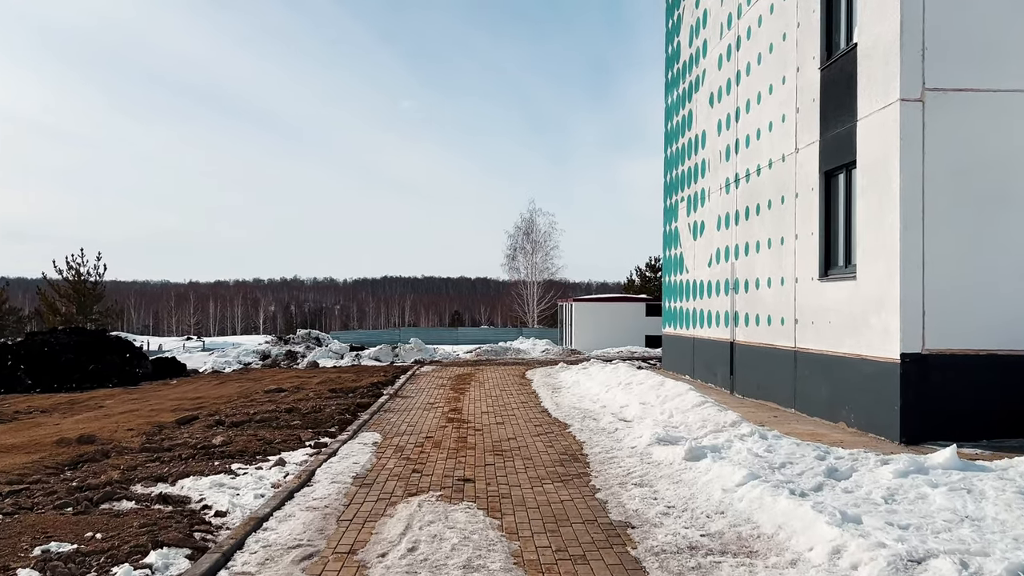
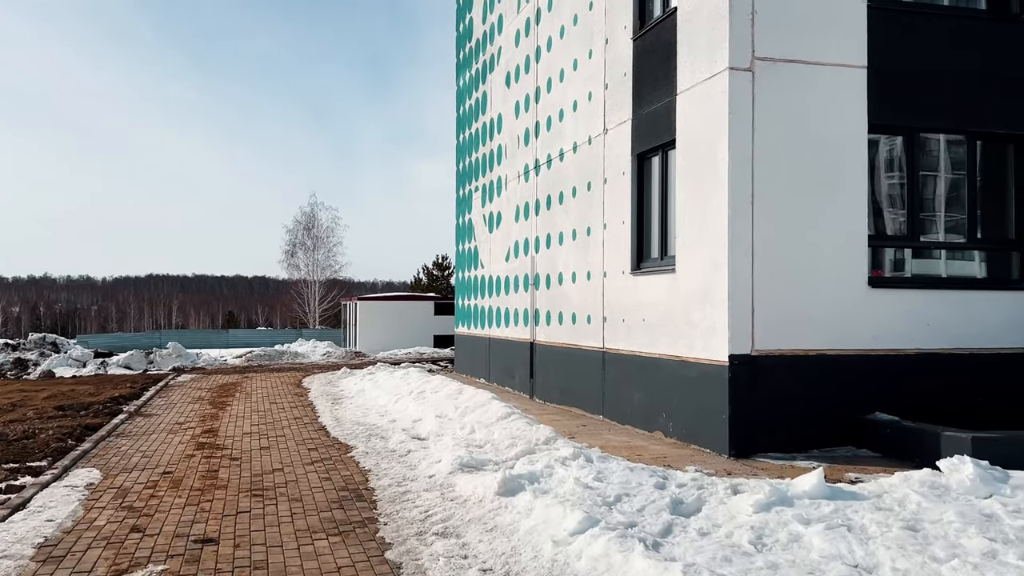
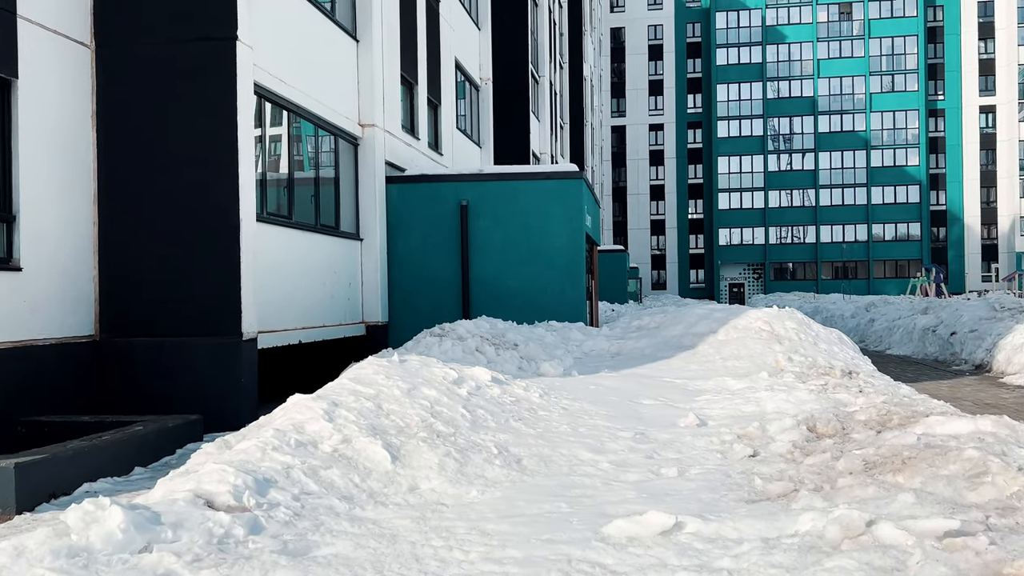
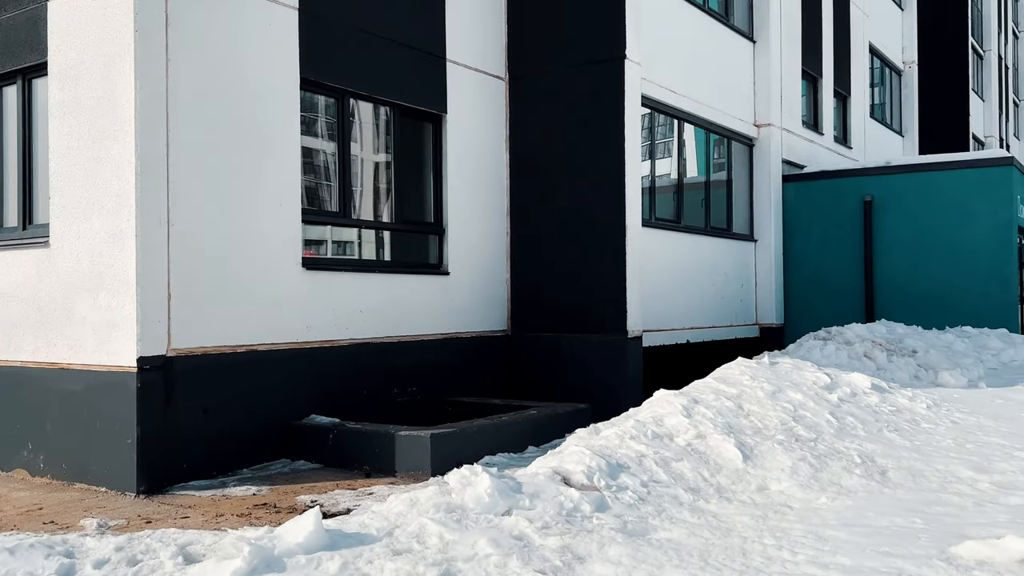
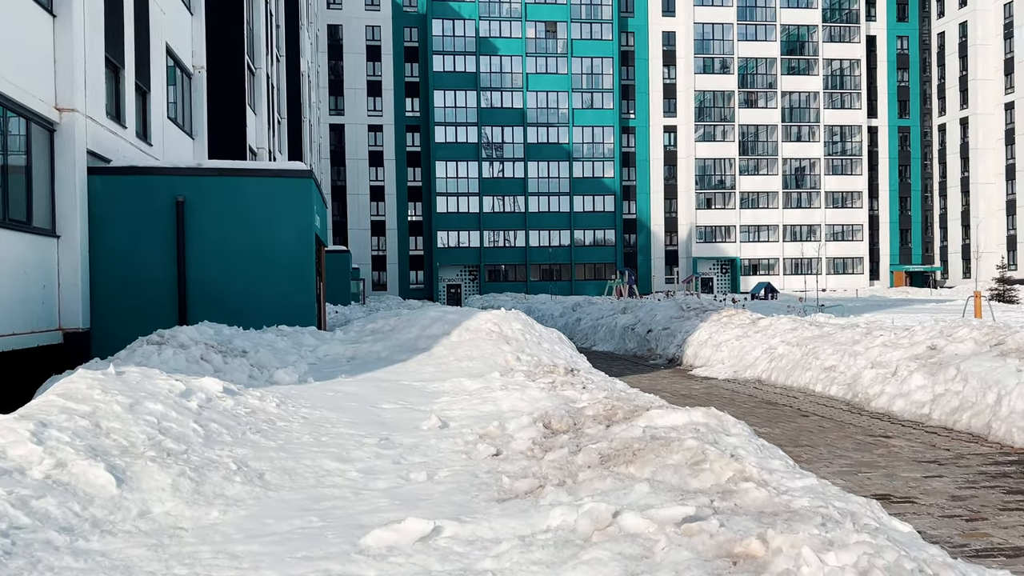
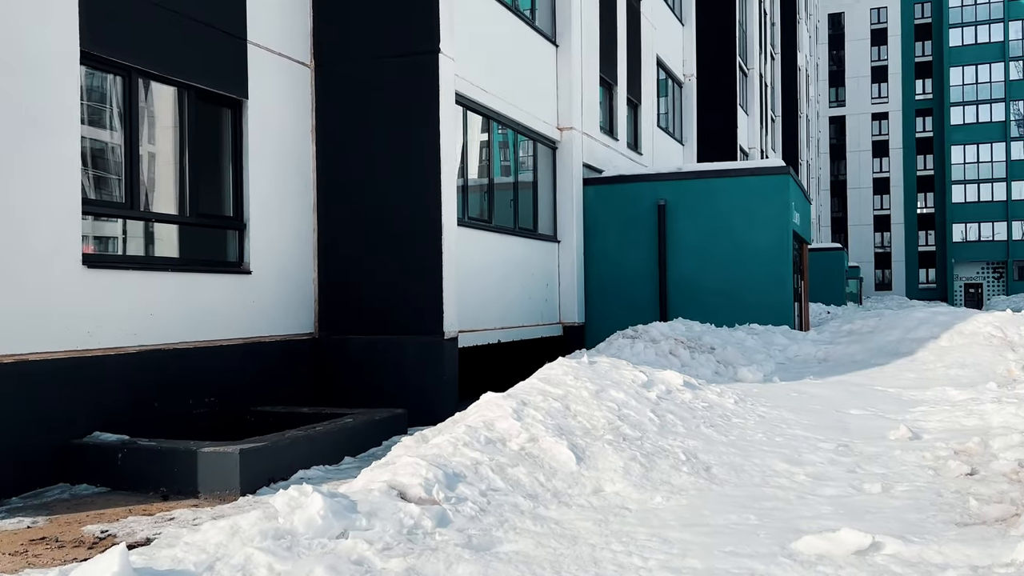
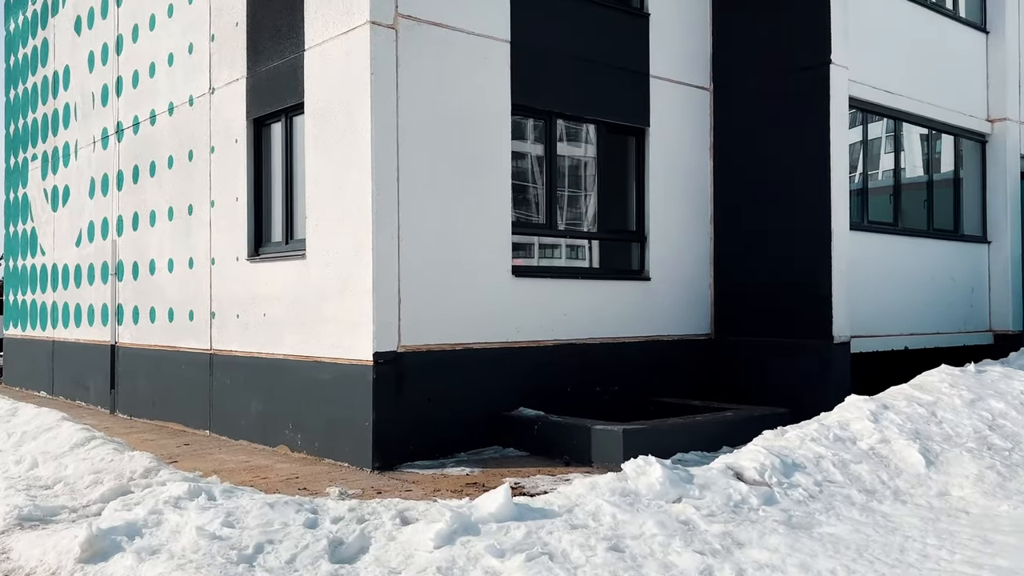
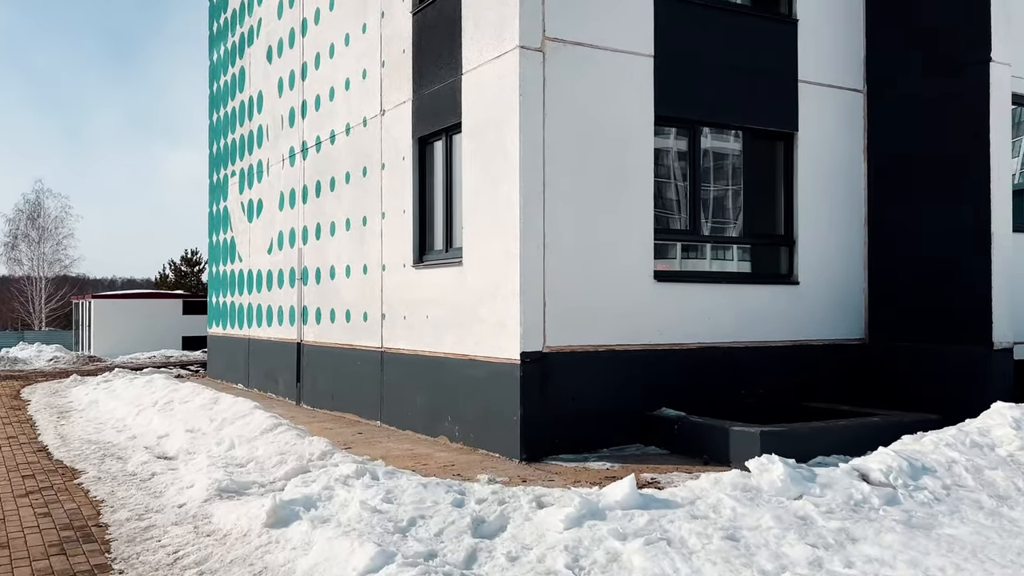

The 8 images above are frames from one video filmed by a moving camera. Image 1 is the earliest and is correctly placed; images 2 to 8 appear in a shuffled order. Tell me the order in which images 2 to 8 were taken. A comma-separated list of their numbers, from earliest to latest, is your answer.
2, 8, 7, 4, 6, 3, 5
